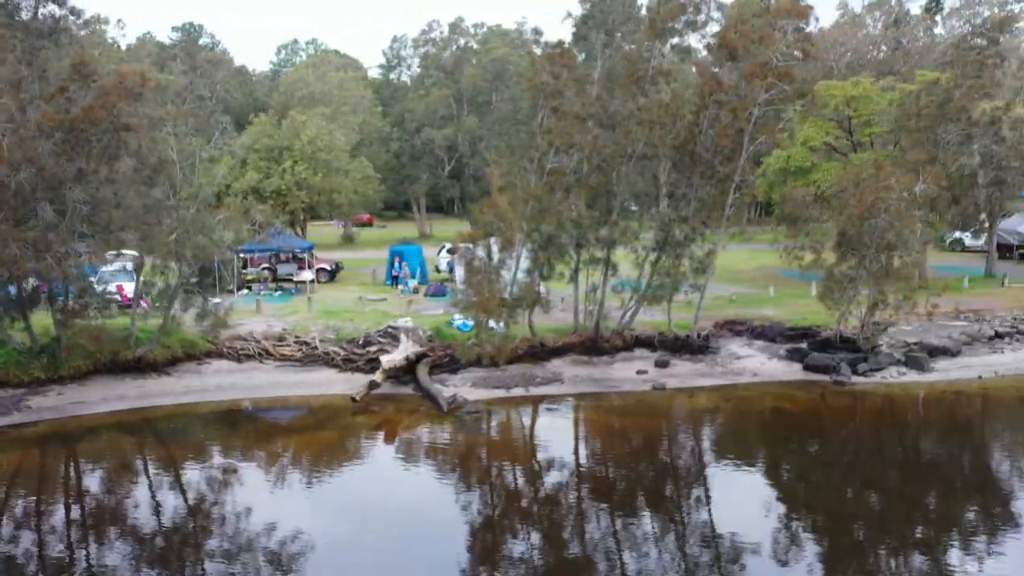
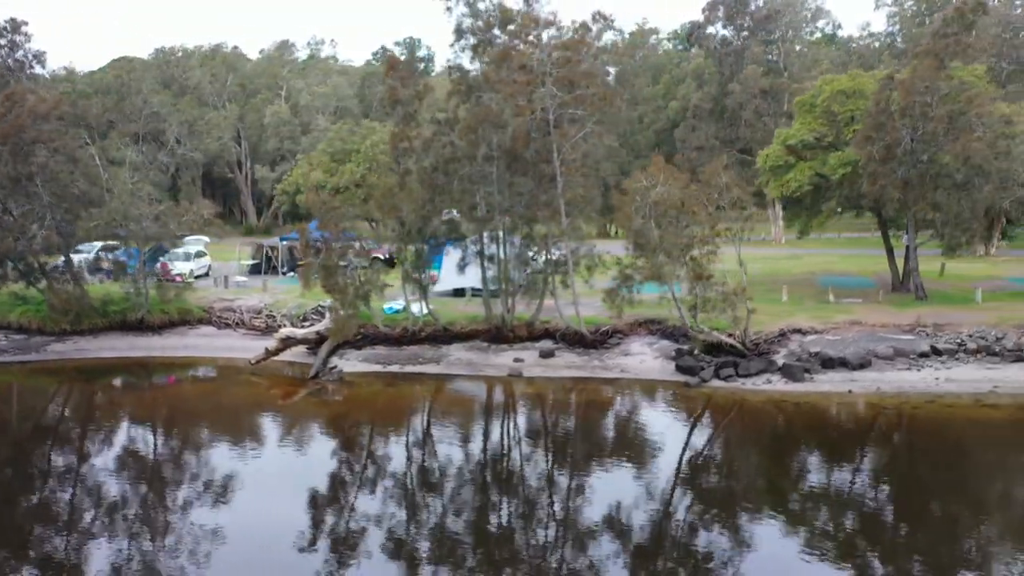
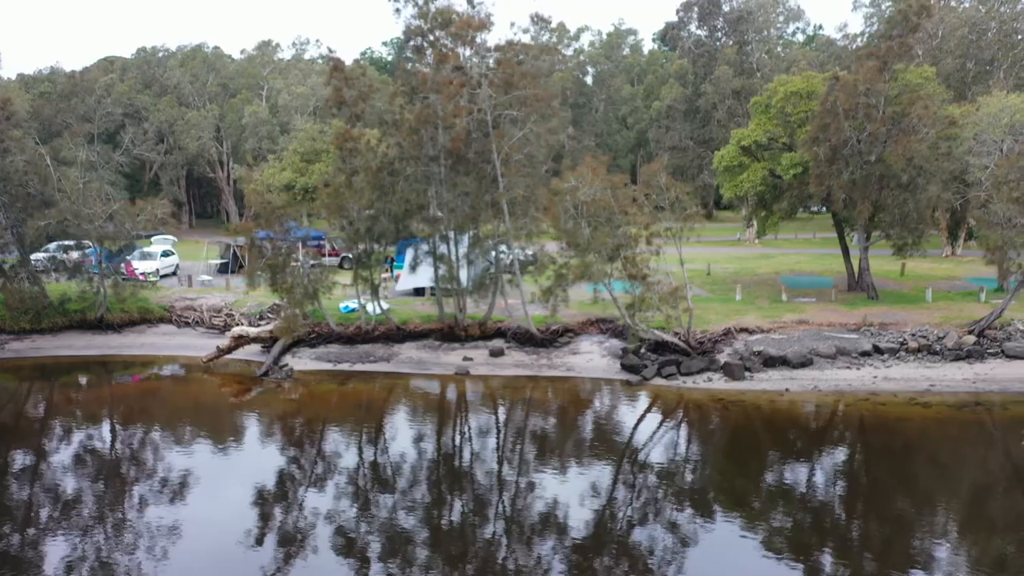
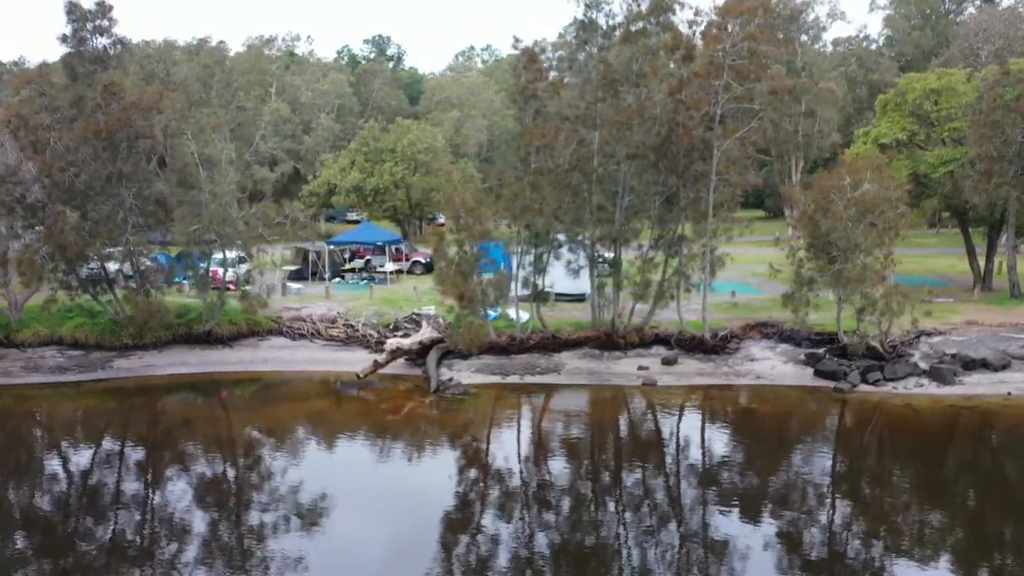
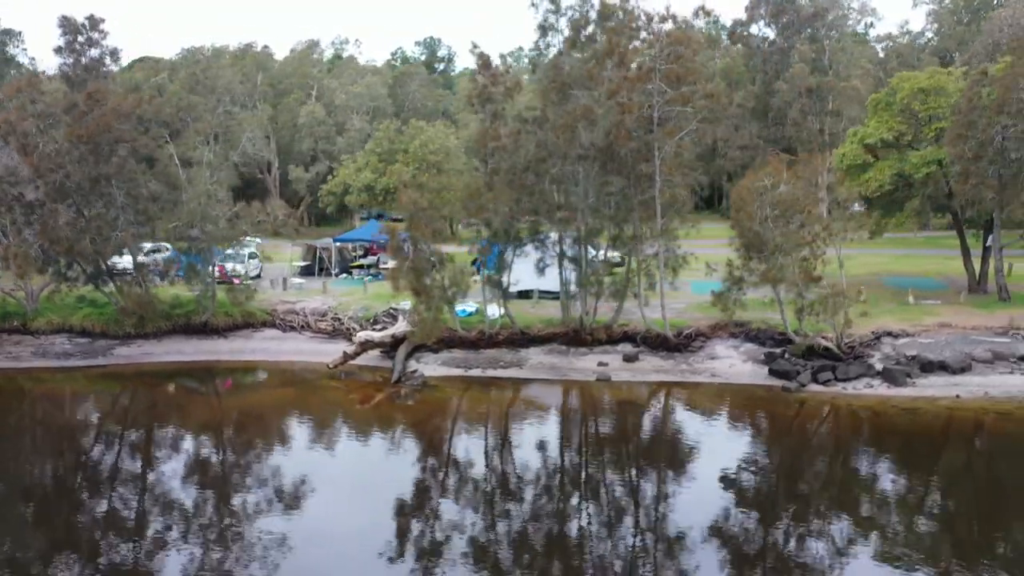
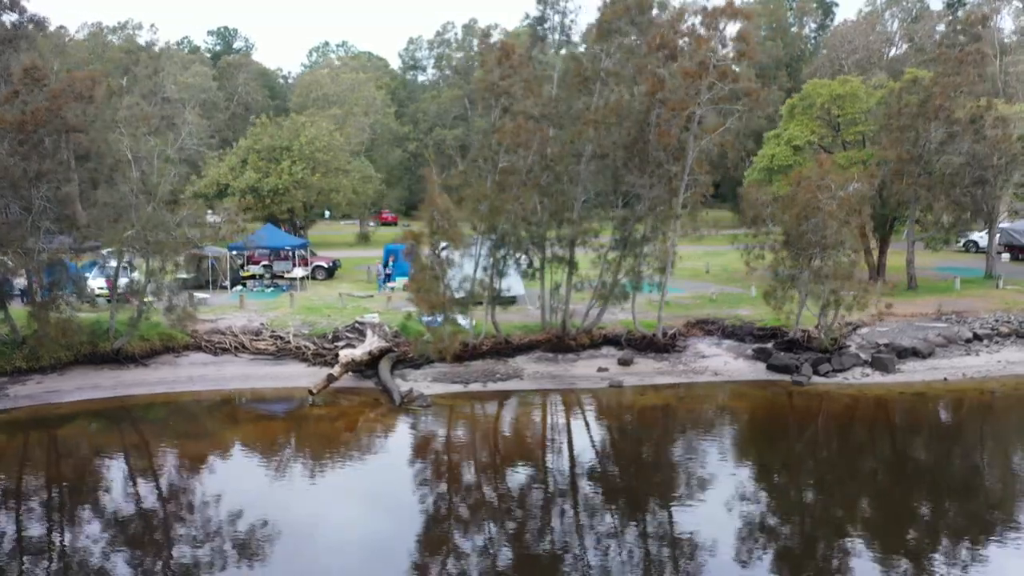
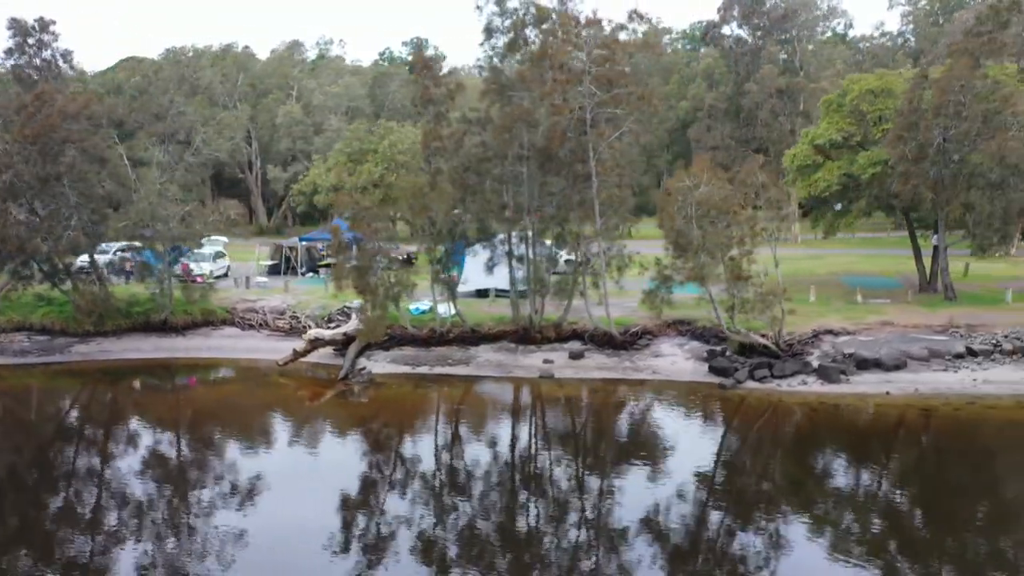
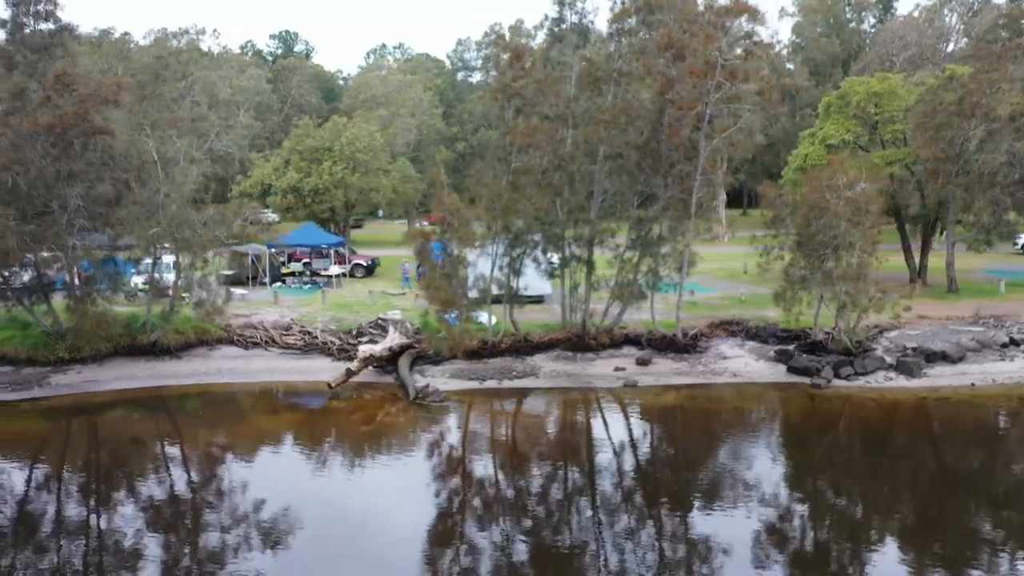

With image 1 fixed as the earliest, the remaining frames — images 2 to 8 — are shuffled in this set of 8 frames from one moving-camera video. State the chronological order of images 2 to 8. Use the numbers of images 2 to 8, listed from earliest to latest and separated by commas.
6, 8, 4, 5, 7, 2, 3
